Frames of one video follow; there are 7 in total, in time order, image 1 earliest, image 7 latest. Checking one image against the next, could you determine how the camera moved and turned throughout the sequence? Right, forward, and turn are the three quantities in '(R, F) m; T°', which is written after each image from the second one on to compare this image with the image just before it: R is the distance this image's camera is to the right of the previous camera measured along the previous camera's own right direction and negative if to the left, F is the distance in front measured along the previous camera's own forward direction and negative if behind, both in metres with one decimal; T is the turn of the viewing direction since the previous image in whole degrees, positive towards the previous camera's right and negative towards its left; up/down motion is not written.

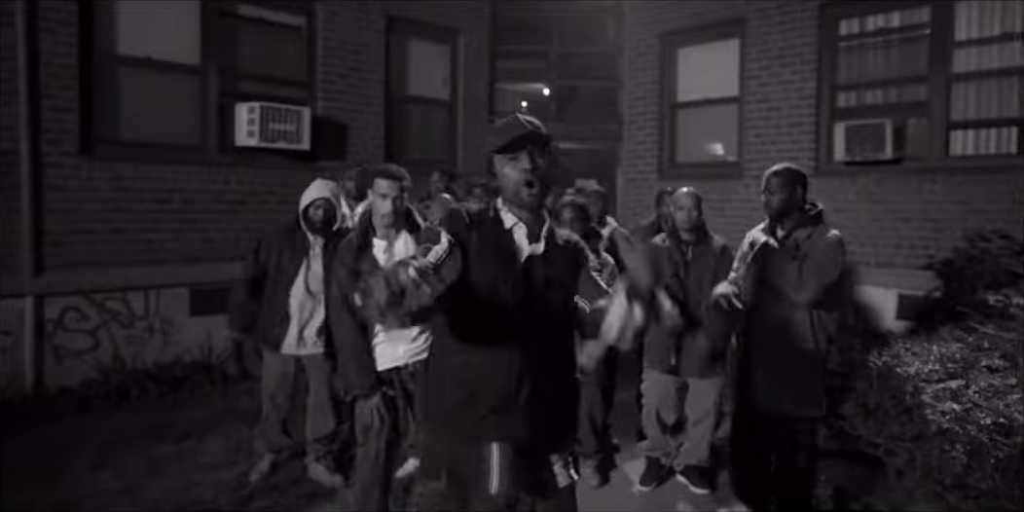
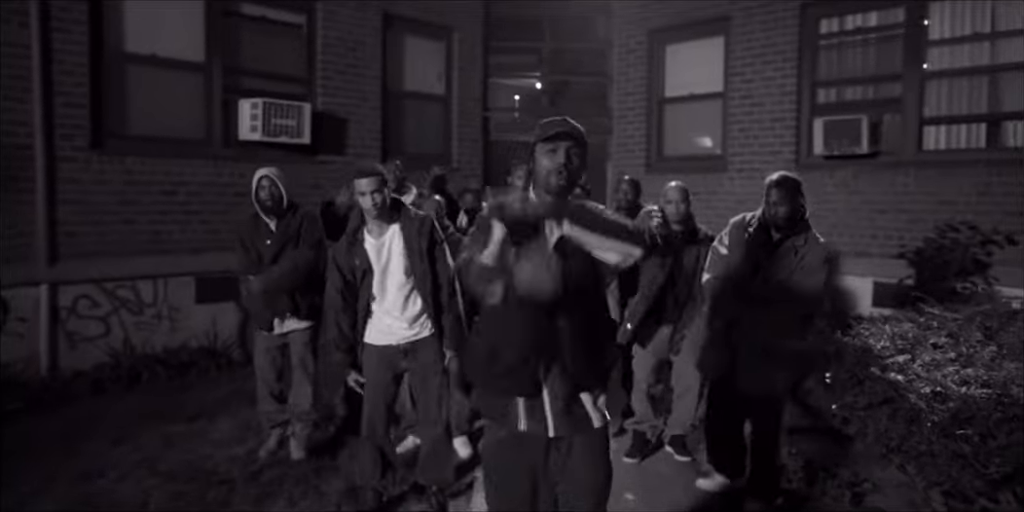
(0.0, -0.3) m; +1°
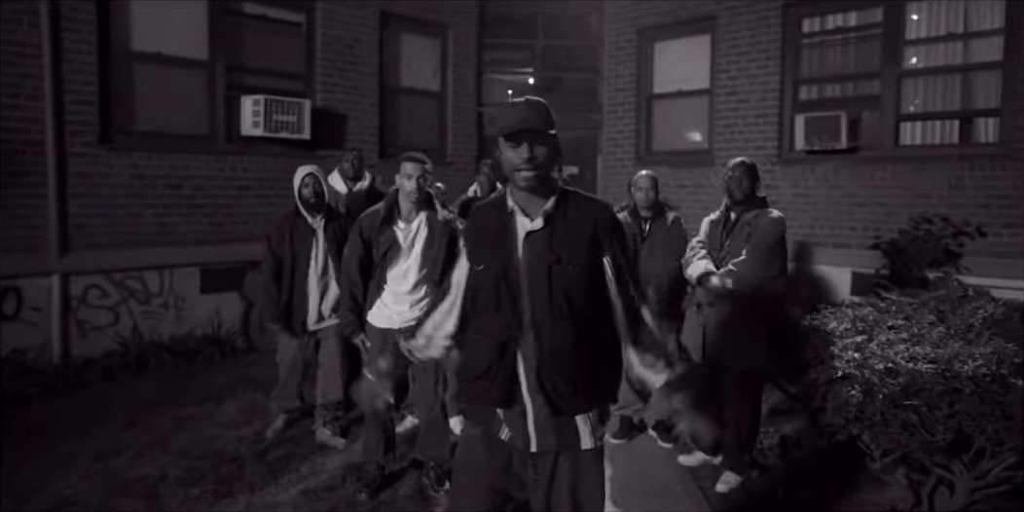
(0.0, -0.3) m; 0°
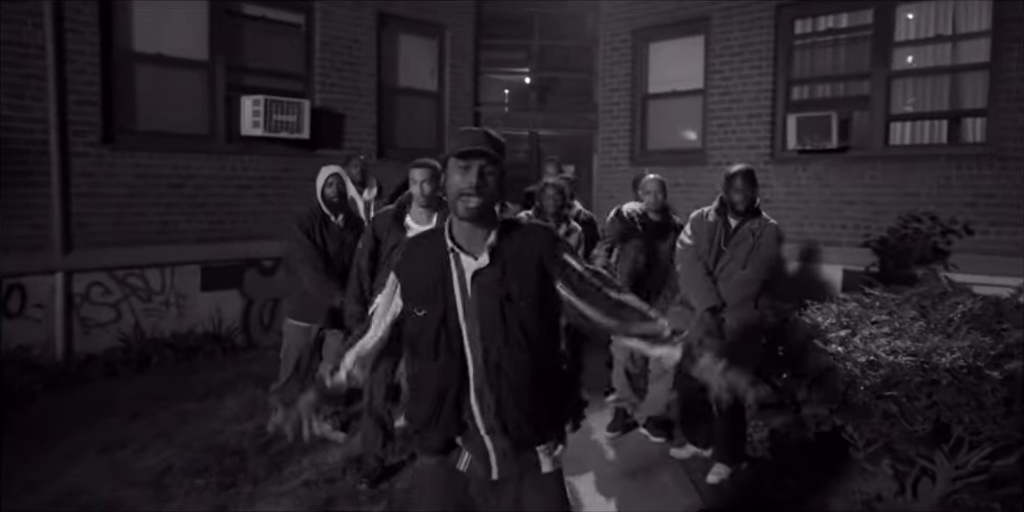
(0.0, -0.1) m; 0°
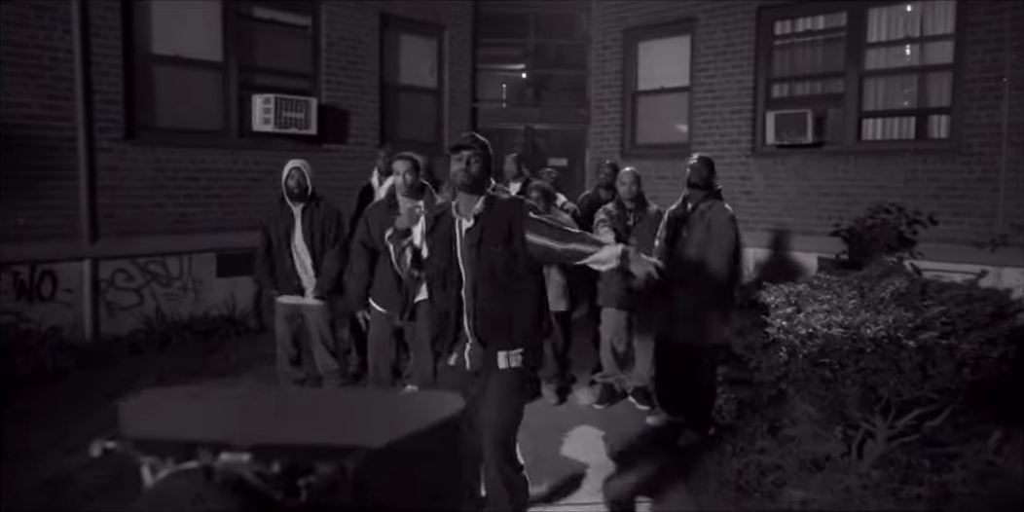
(+0.1, -0.6) m; 0°
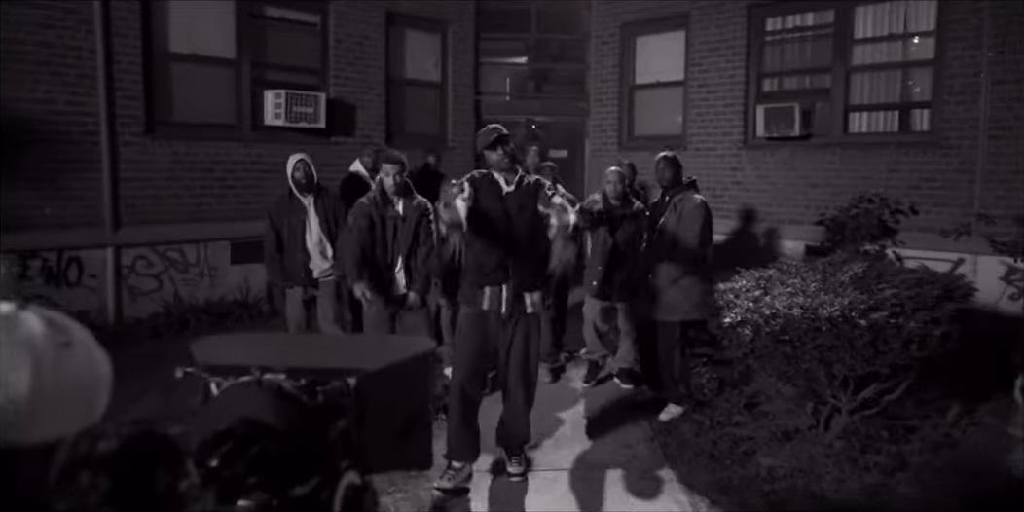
(+0.1, -0.4) m; -1°
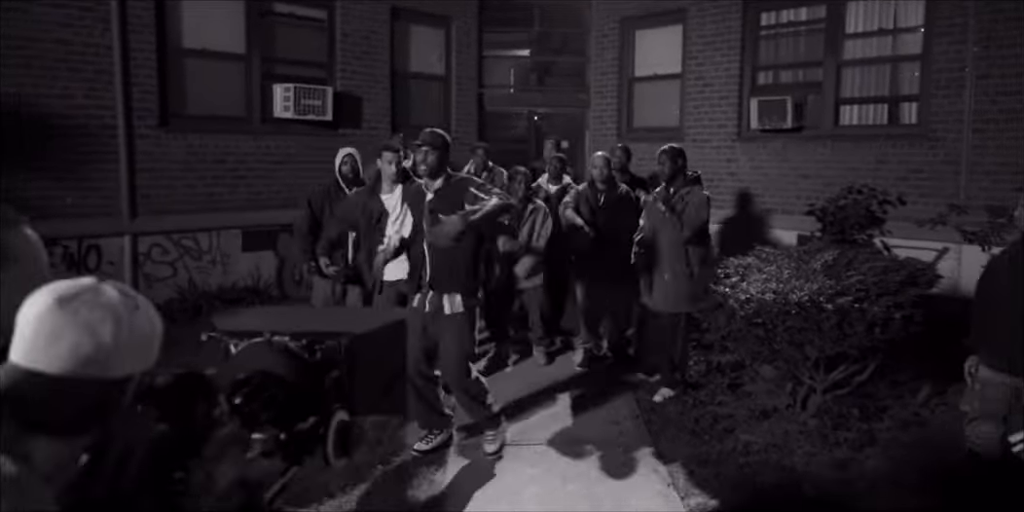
(+0.1, -0.3) m; -1°
